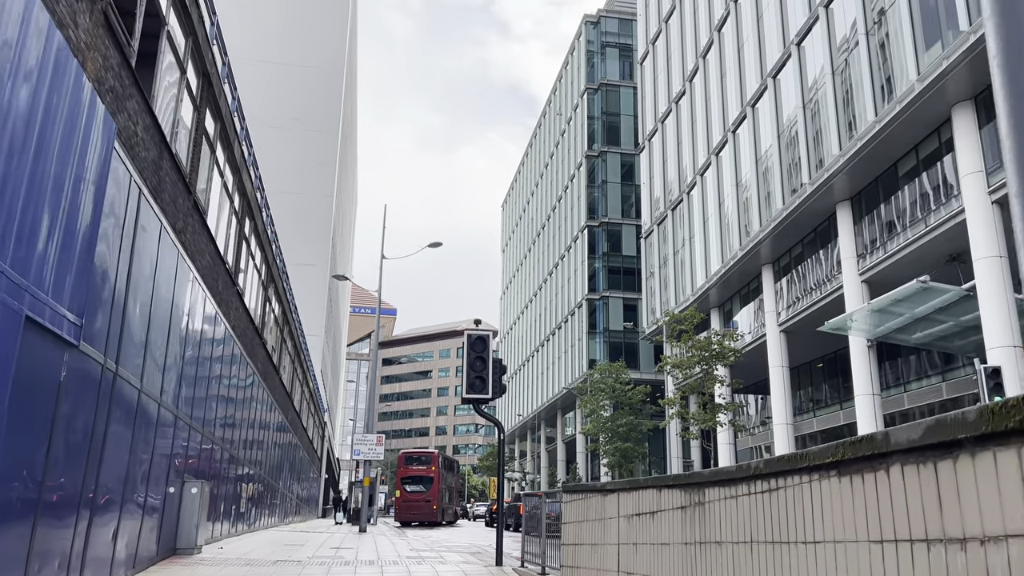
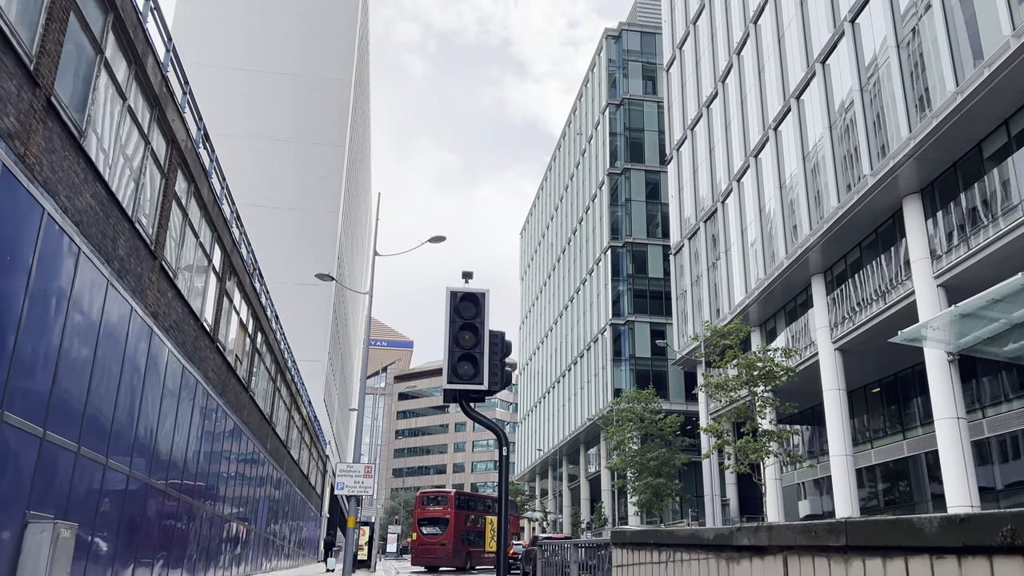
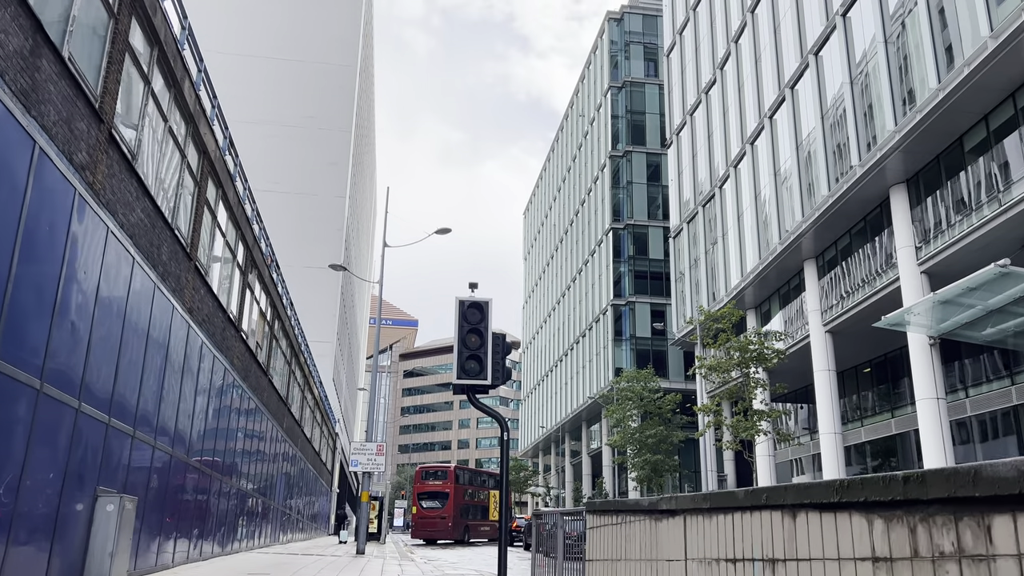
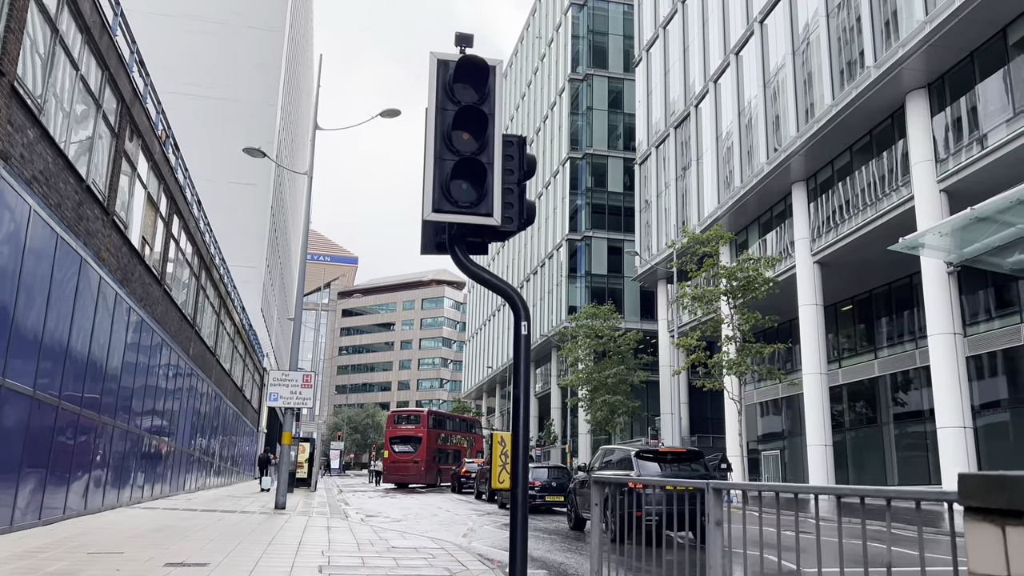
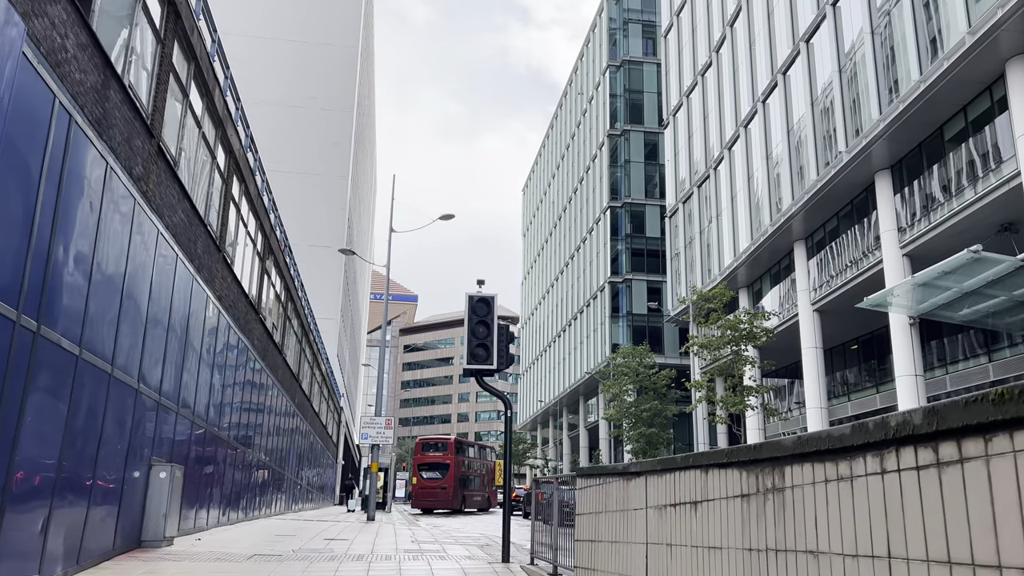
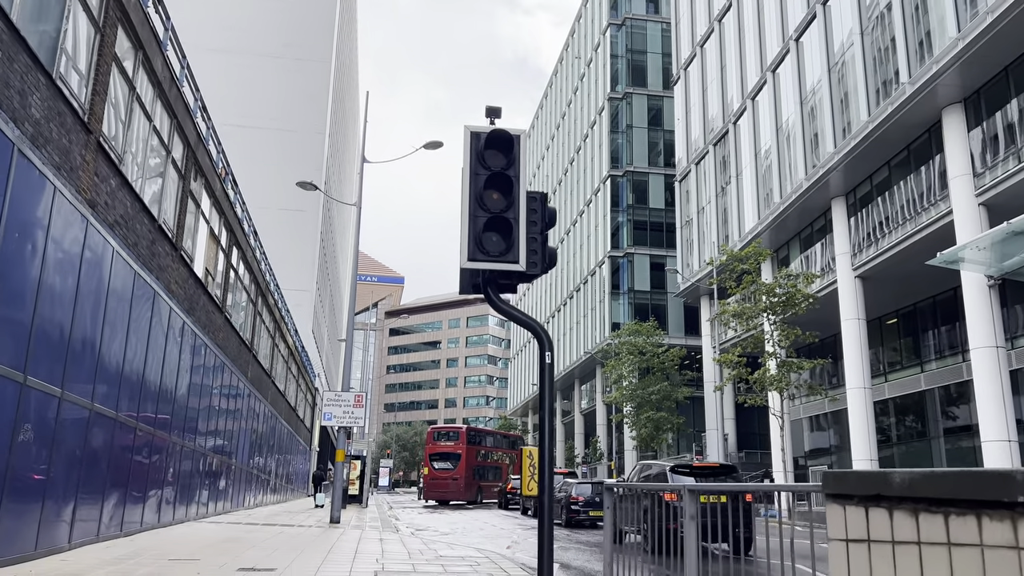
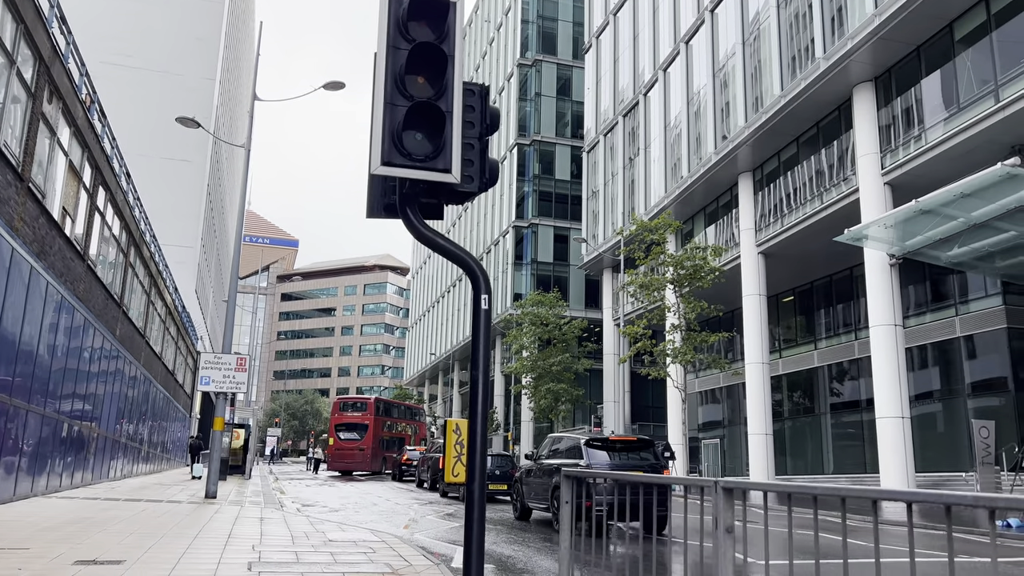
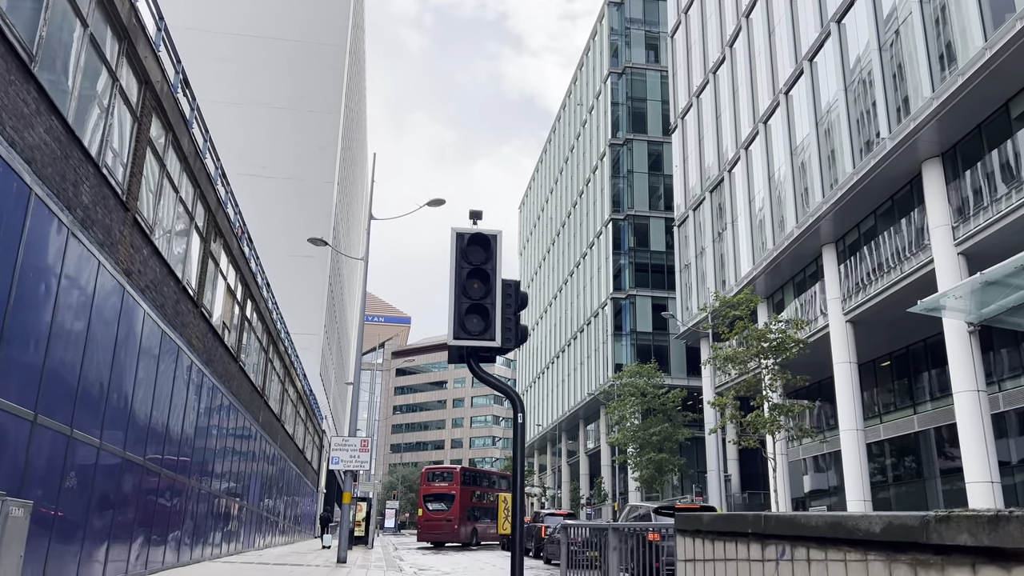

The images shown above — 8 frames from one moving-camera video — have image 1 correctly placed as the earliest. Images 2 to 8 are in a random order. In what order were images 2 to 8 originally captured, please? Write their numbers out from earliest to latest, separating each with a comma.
5, 3, 2, 8, 6, 4, 7
